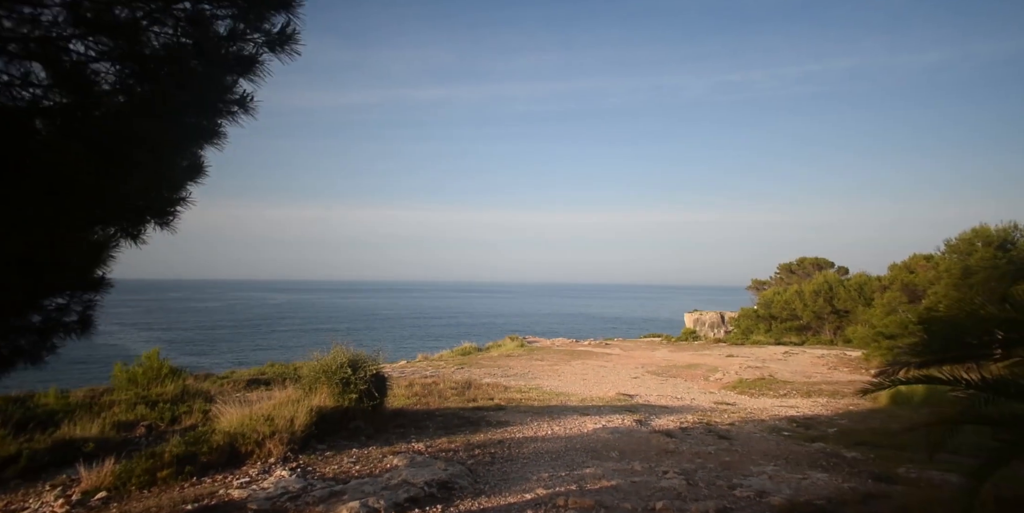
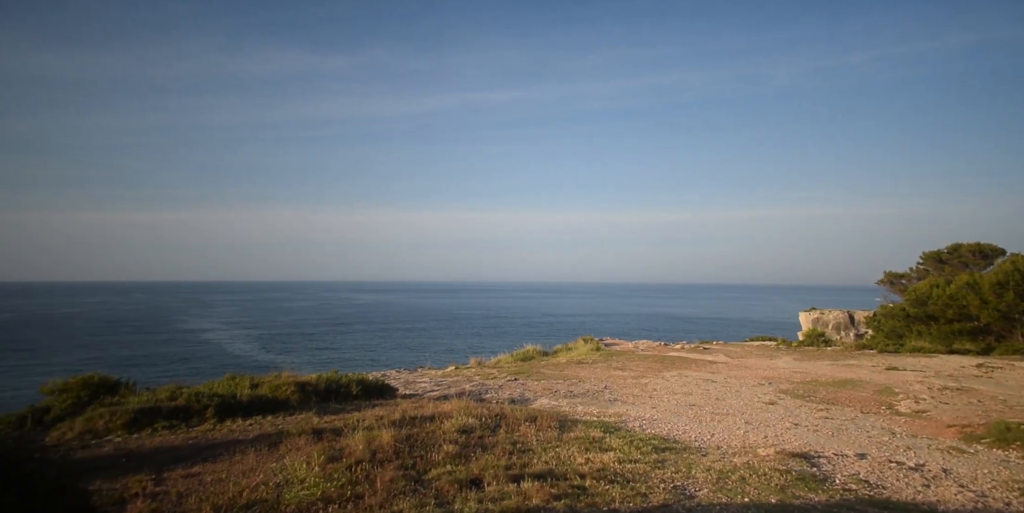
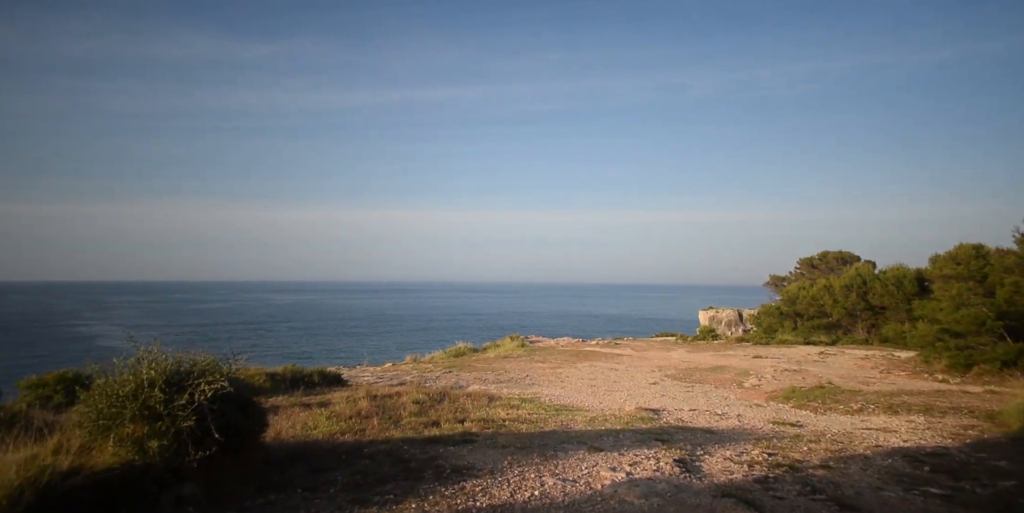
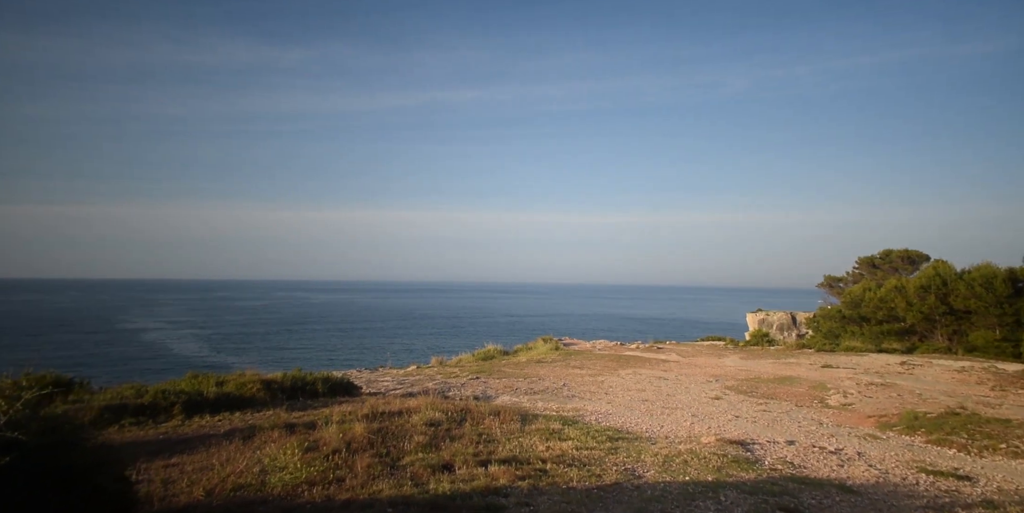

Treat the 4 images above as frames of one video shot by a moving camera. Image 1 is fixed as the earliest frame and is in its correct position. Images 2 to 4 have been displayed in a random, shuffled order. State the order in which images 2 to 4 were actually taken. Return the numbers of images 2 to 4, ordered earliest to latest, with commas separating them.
3, 4, 2
